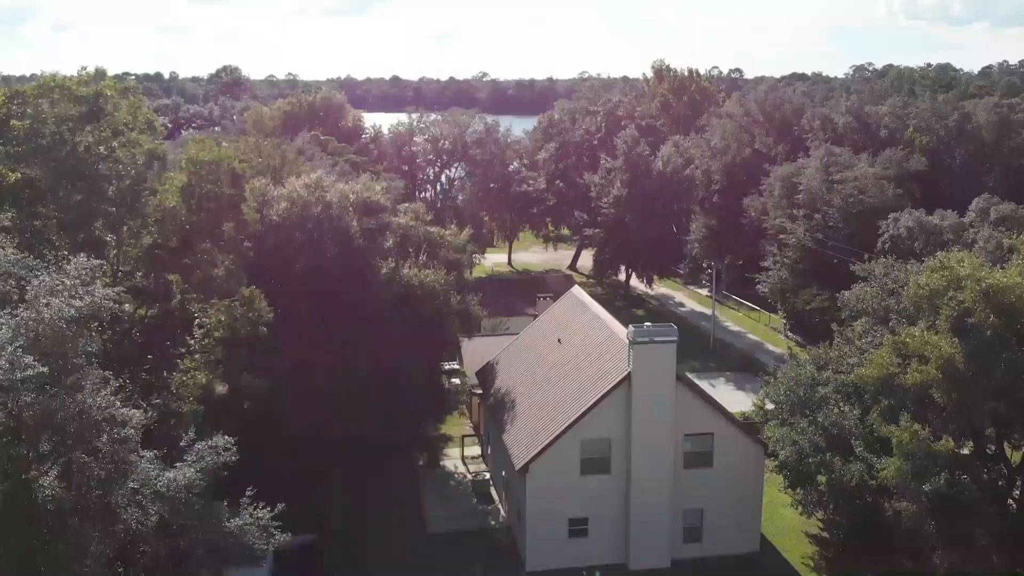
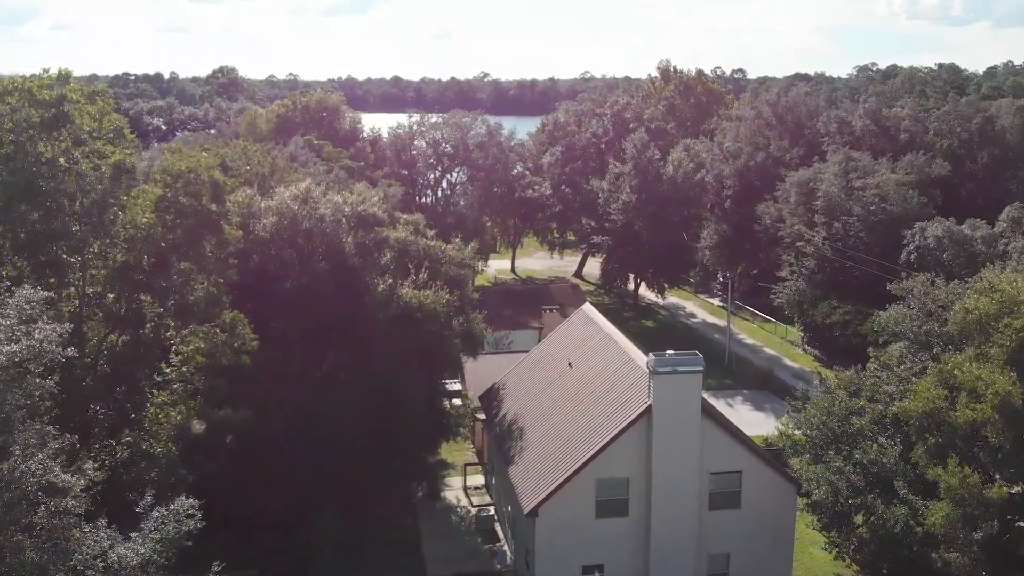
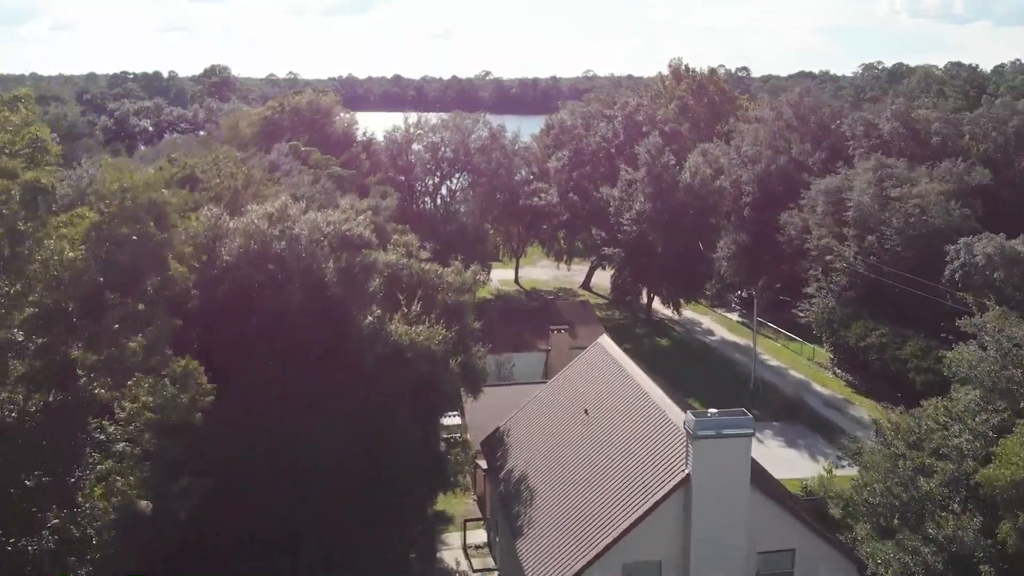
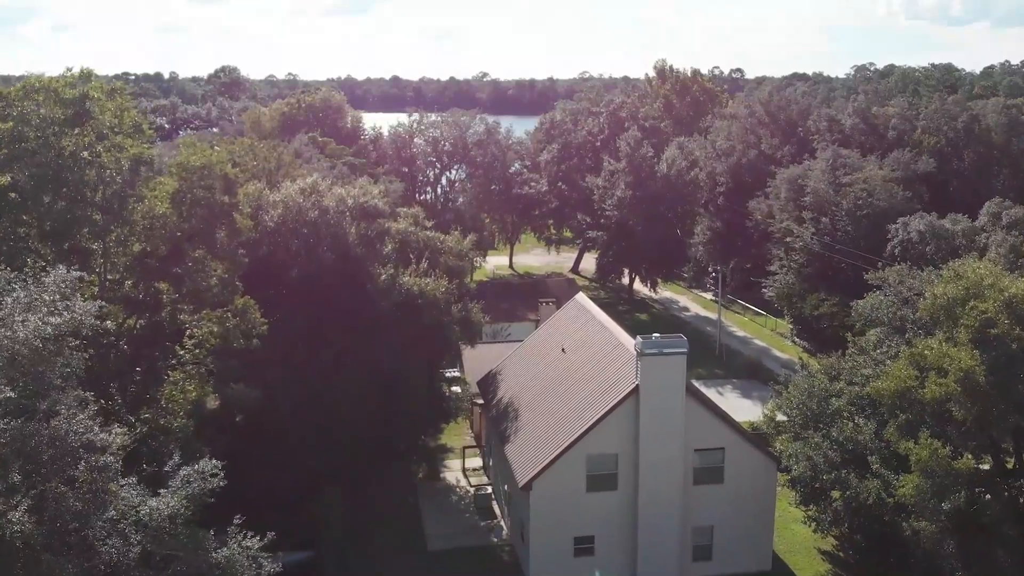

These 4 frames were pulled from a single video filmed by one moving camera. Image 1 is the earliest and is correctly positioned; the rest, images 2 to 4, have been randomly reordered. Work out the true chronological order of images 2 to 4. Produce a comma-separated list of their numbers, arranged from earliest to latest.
4, 2, 3
